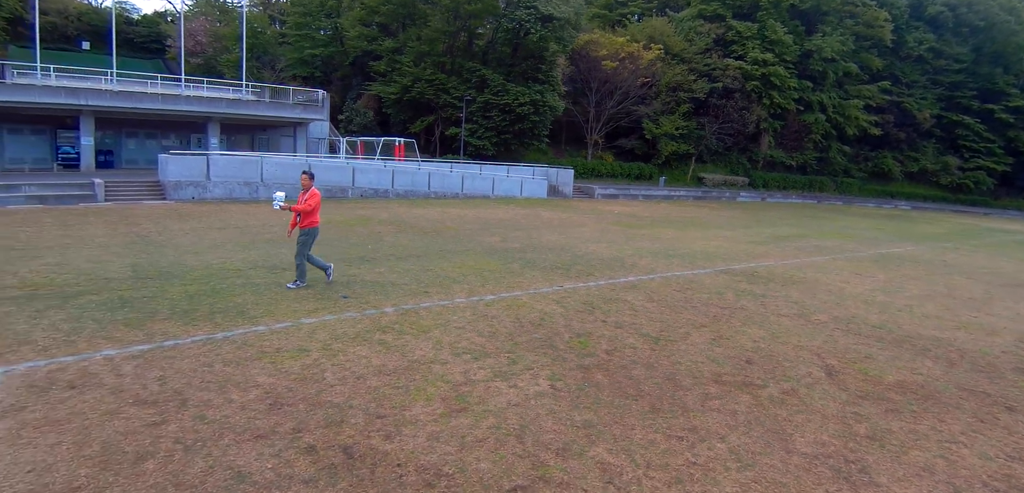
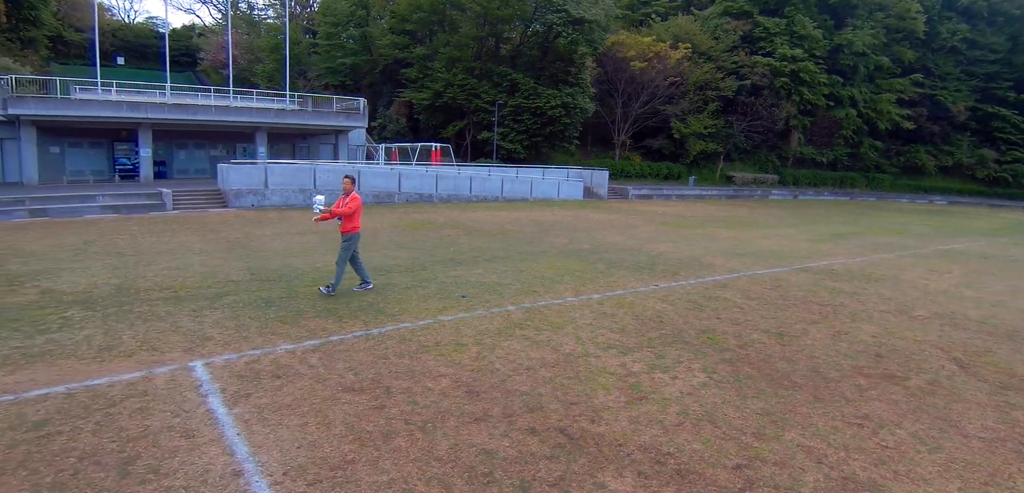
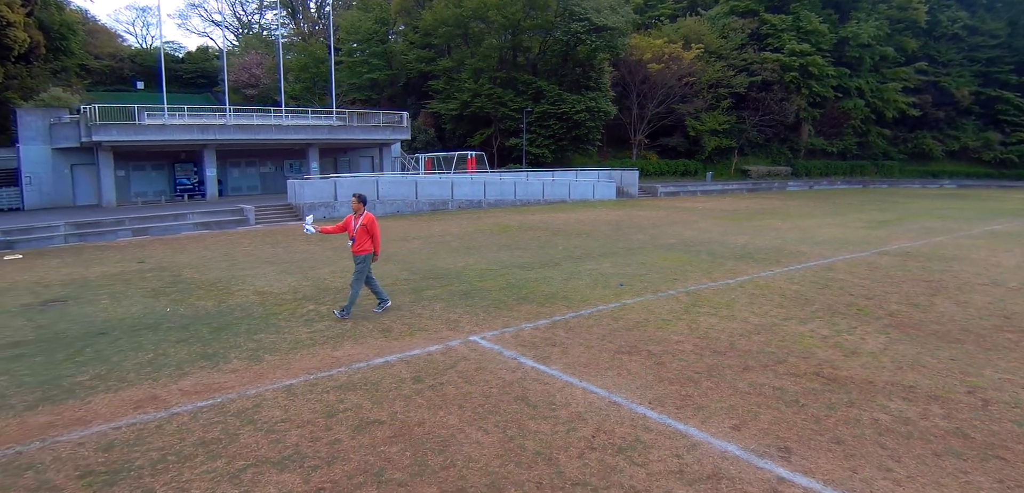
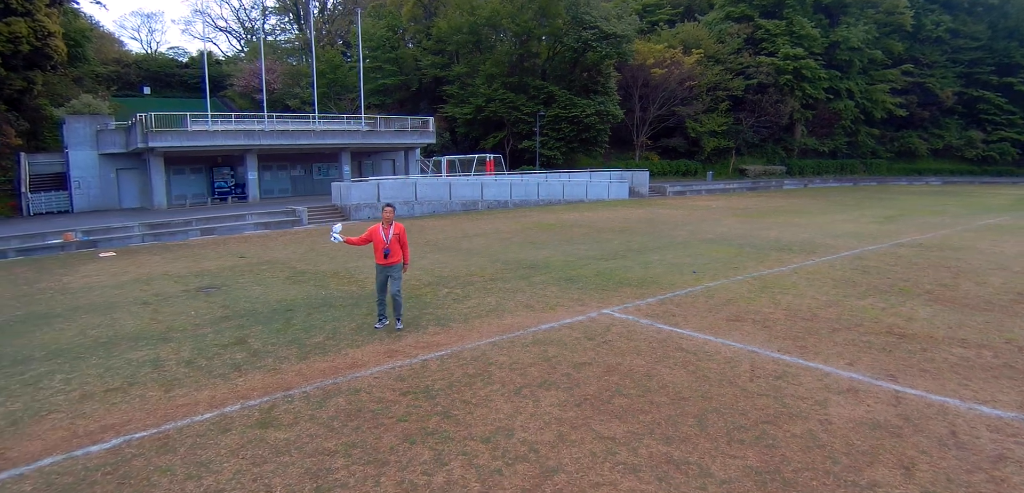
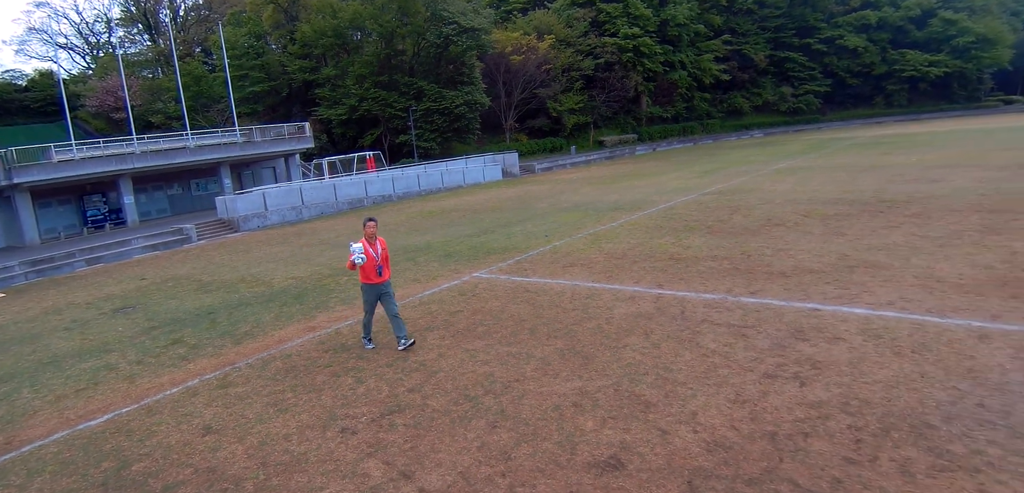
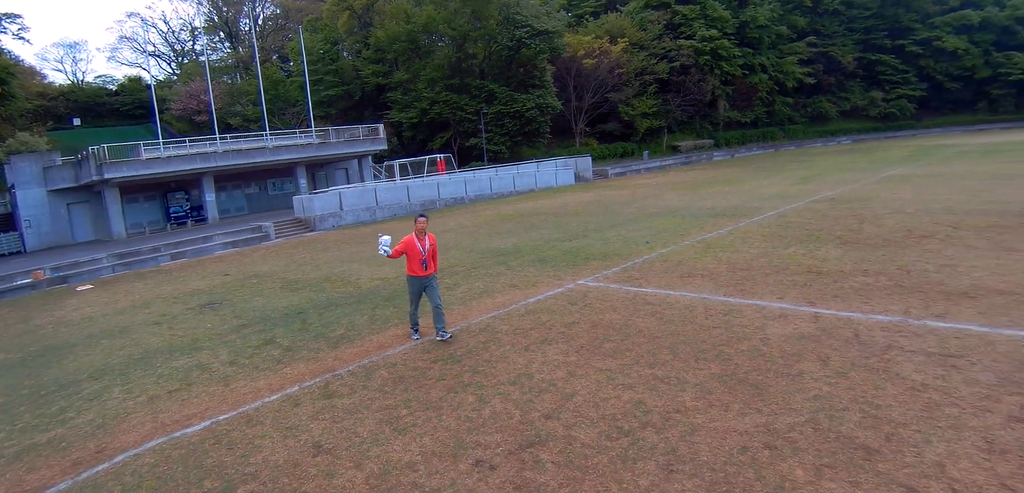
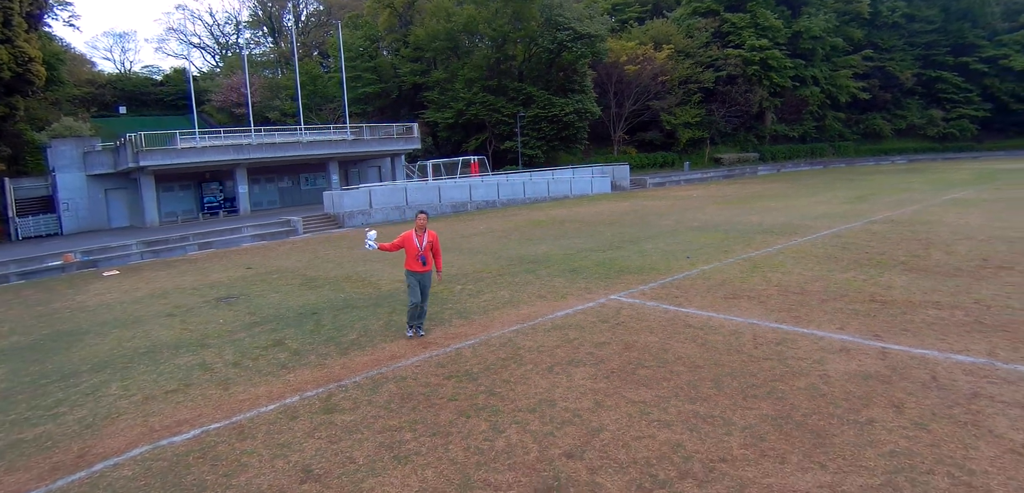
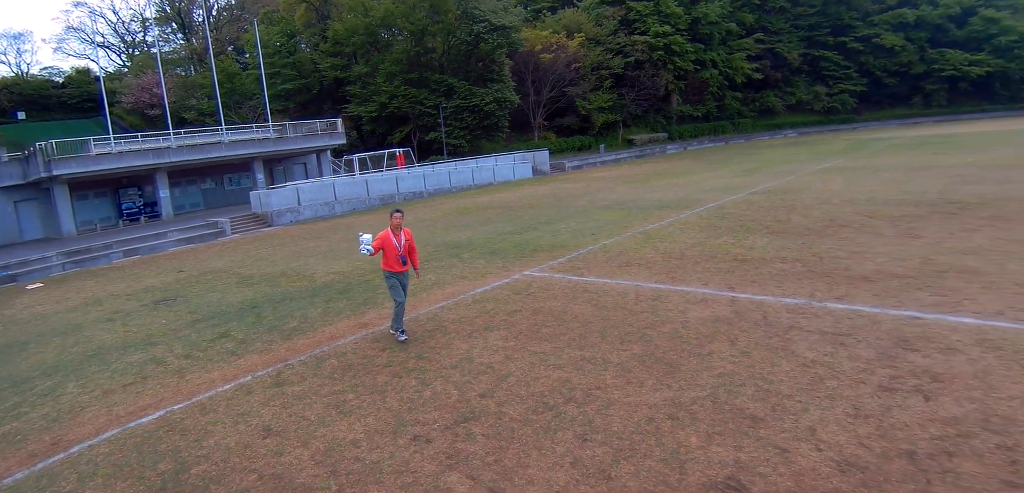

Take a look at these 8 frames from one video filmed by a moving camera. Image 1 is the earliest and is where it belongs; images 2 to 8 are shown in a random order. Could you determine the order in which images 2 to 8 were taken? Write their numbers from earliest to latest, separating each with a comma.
2, 3, 4, 7, 6, 8, 5
